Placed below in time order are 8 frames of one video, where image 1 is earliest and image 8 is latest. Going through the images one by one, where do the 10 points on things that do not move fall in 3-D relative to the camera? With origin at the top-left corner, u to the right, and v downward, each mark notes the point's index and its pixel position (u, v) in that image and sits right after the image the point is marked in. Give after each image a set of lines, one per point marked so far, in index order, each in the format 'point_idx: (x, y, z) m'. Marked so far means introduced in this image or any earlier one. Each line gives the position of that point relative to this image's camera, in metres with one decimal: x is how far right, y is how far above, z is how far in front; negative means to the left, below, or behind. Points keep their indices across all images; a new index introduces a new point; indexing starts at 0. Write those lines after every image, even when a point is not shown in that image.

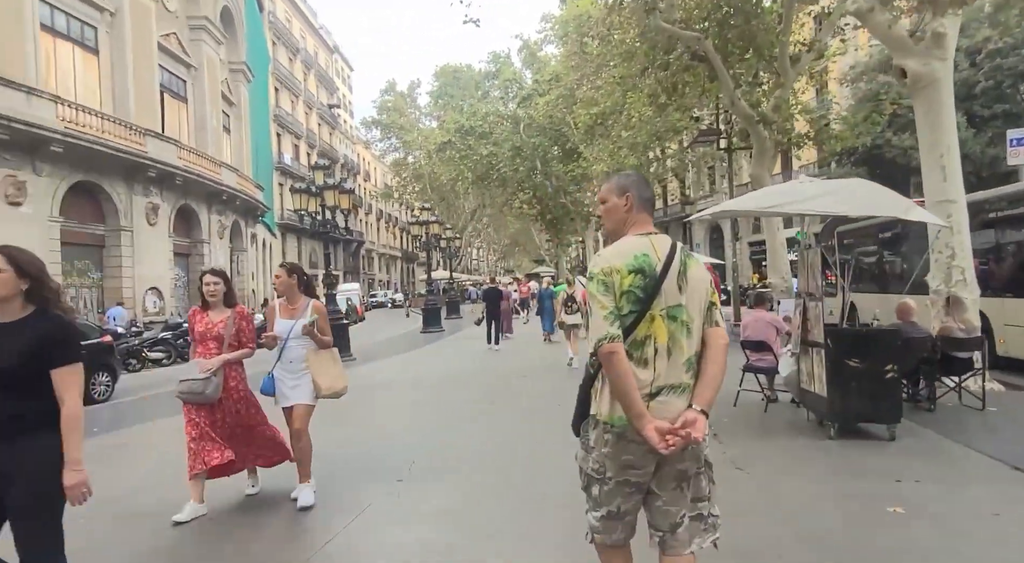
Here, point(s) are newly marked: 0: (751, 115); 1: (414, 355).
0: (+5.4, +3.8, +15.9) m
1: (-2.3, -1.7, +16.9) m
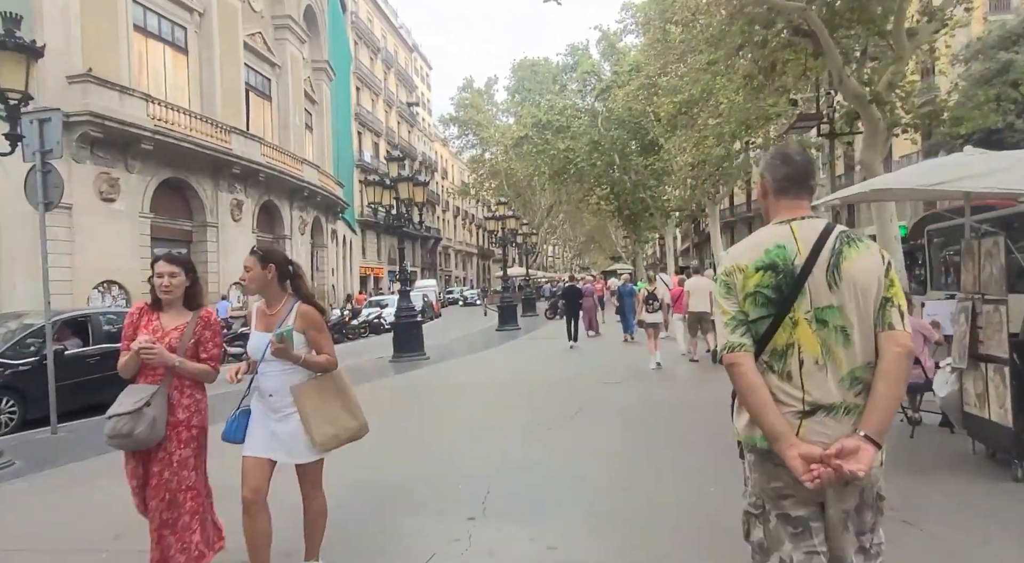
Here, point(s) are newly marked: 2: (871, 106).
0: (+7.1, +3.8, +14.6) m
1: (-0.5, -1.6, +16.4) m
2: (+7.4, +3.6, +14.8) m
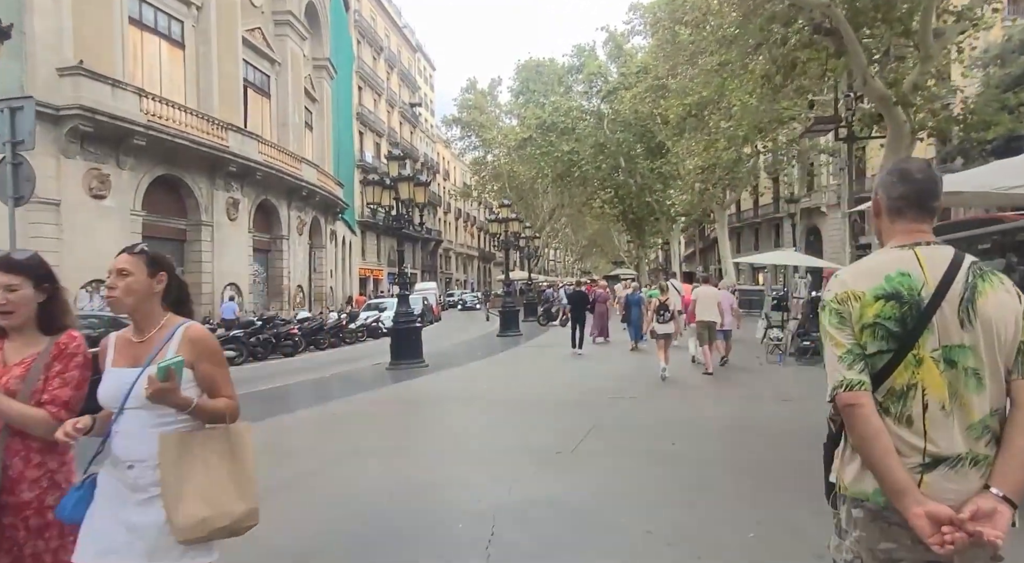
0: (+7.2, +3.6, +13.9) m
1: (-0.4, -1.8, +15.7) m
2: (+7.6, +3.4, +14.1) m
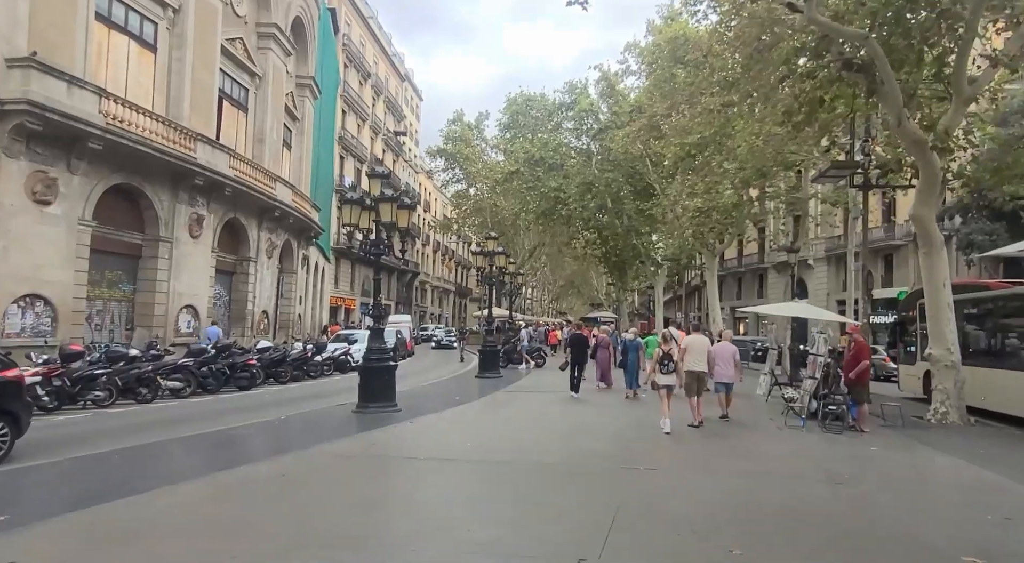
0: (+7.2, +2.5, +12.7) m
1: (-0.7, -2.5, +14.0) m
2: (+7.5, +2.3, +12.9) m
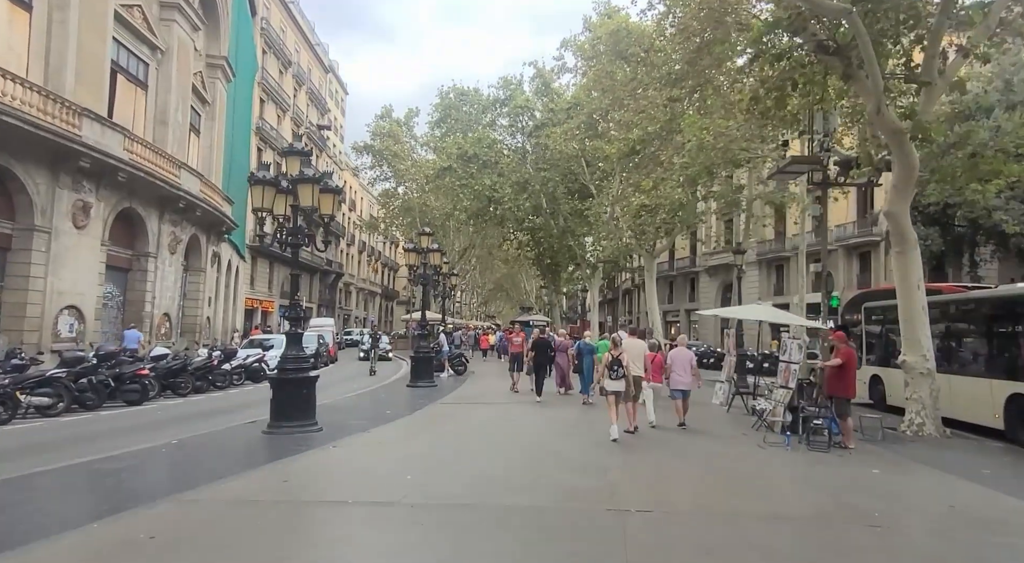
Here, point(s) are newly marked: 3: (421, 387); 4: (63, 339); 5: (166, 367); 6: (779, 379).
0: (+6.3, +2.5, +11.6) m
1: (-1.8, -2.5, +12.1) m
2: (+6.6, +2.3, +11.9) m
3: (-2.4, -2.8, +18.9) m
4: (-11.7, -1.5, +18.8) m
5: (-7.8, -1.9, +16.3) m
6: (+4.6, -1.7, +12.3) m
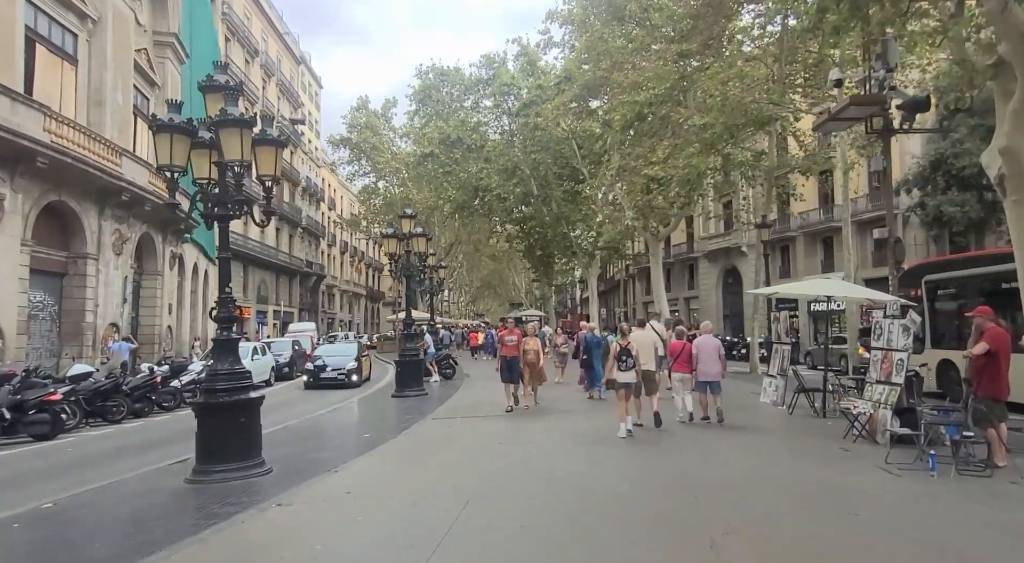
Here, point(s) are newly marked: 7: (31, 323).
0: (+6.3, +3.0, +8.8) m
1: (-1.6, -2.2, +9.1) m
2: (+6.6, +2.9, +9.0) m
3: (-2.3, -2.6, +15.9) m
4: (-11.6, -1.7, +15.6) m
5: (-7.7, -1.9, +13.2) m
6: (+4.8, -1.2, +9.4) m
7: (-12.2, -1.1, +18.4) m
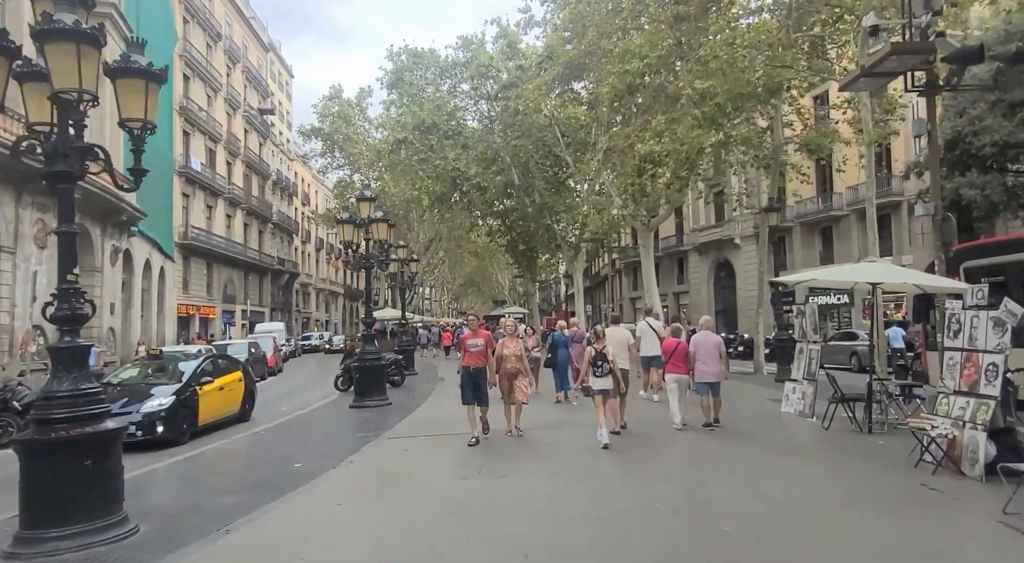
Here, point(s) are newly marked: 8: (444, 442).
0: (+6.0, +3.3, +6.6) m
1: (-1.9, -2.1, +6.8) m
2: (+6.3, +3.1, +6.9) m
3: (-2.7, -2.4, +13.6) m
4: (-12.1, -1.6, +13.1) m
5: (-8.1, -1.8, +10.8) m
6: (+4.4, -1.0, +7.3) m
7: (-12.7, -1.0, +15.9) m
8: (-0.9, -2.2, +9.5) m
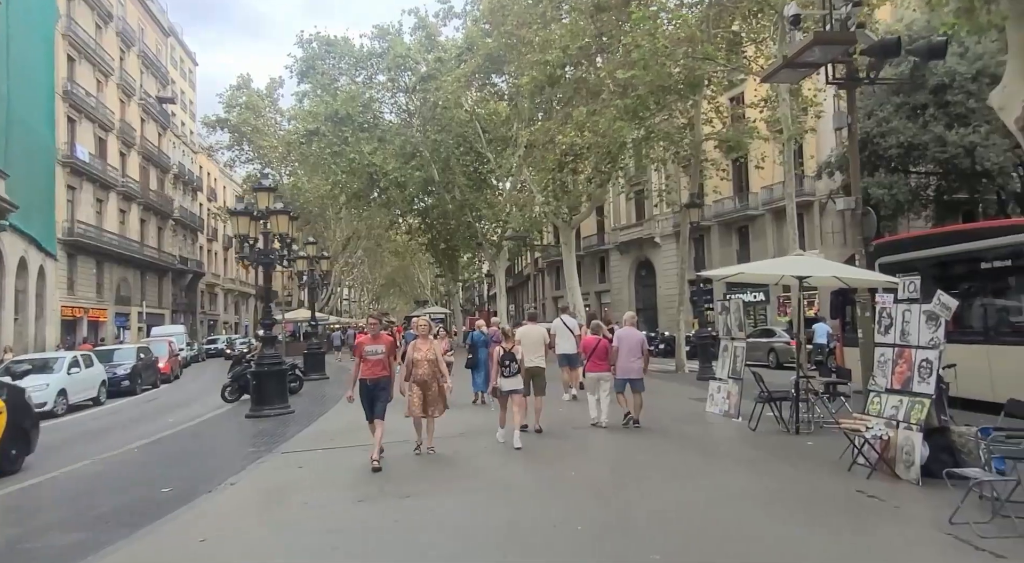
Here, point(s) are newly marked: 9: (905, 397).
0: (+5.2, +3.3, +6.4) m
1: (-2.7, -2.0, +5.7) m
2: (+5.4, +3.2, +6.7) m
3: (-4.2, -2.4, +12.4) m
4: (-13.5, -1.6, +10.9) m
5: (-9.3, -1.8, +9.0) m
6: (+3.6, -0.9, +6.9) m
7: (-14.4, -1.0, +13.7) m
8: (-1.9, -2.2, +8.6) m
9: (+3.6, -1.0, +6.5) m
